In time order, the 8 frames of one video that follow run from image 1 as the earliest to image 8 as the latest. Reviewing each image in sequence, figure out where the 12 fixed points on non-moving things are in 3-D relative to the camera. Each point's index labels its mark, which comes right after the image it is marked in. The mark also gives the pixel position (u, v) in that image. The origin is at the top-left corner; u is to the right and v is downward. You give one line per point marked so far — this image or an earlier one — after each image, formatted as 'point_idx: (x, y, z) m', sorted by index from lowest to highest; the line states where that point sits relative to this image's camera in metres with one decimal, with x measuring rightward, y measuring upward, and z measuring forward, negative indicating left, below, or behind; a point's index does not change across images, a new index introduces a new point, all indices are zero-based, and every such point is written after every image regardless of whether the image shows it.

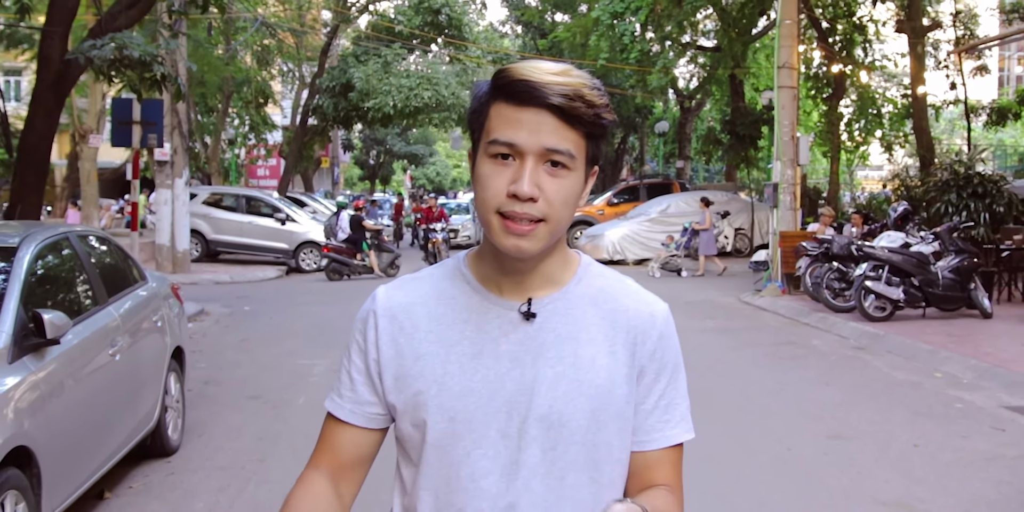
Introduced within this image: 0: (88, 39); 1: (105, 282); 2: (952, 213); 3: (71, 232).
0: (-4.3, +2.2, +9.3) m
1: (-2.5, -0.2, +5.6) m
2: (+5.7, +0.6, +12.0) m
3: (-2.7, +0.2, +5.6) m
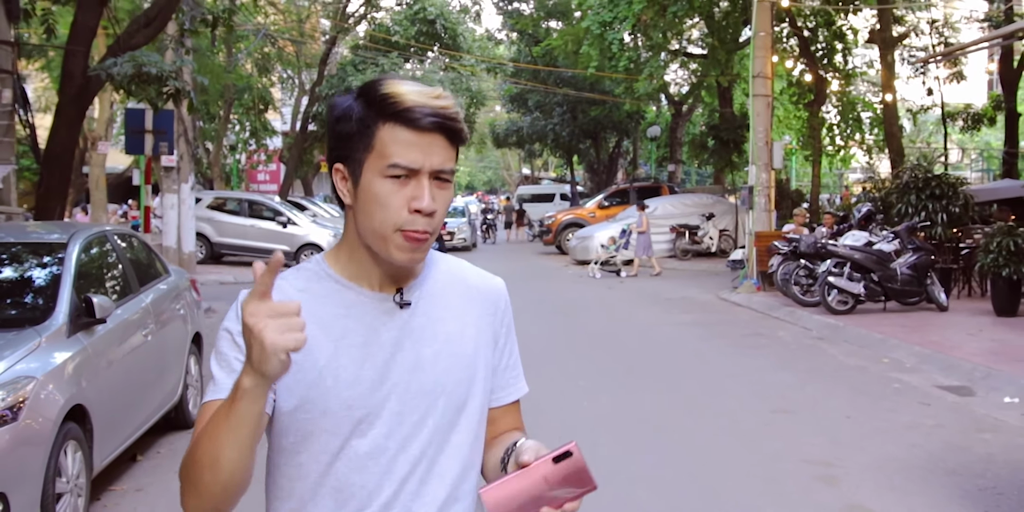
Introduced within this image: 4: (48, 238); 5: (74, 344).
0: (-4.4, +2.2, +10.1) m
1: (-2.6, -0.2, +6.4) m
2: (+5.5, +0.6, +12.8) m
3: (-2.8, +0.2, +6.4) m
4: (-3.0, +0.1, +6.0) m
5: (-2.3, -0.5, +4.8) m
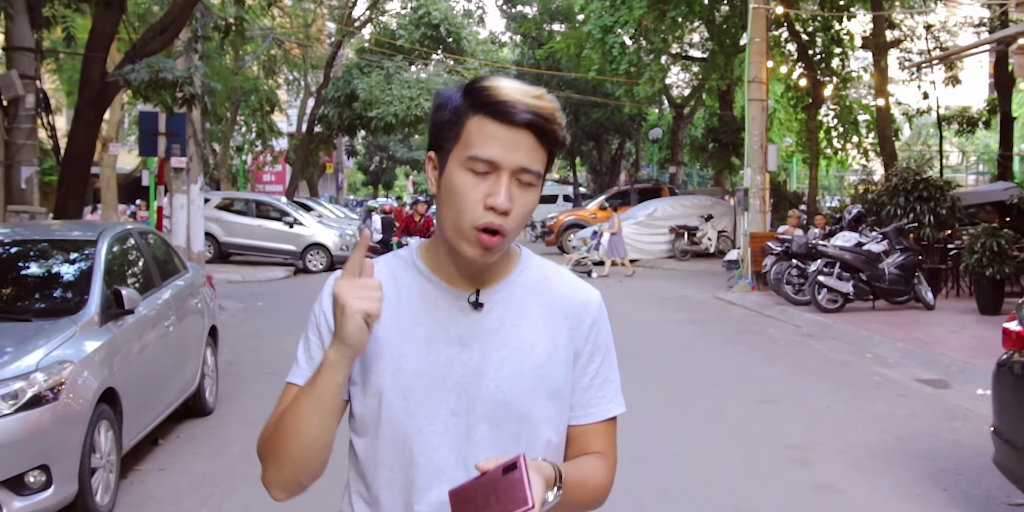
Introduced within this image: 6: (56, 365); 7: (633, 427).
0: (-4.4, +2.2, +10.5) m
1: (-2.6, -0.1, +6.8) m
2: (+5.5, +0.6, +13.1) m
3: (-2.8, +0.2, +6.8) m
4: (-3.0, +0.1, +6.4) m
5: (-2.3, -0.4, +5.2) m
6: (-2.2, -0.5, +4.5) m
7: (+0.9, -1.2, +6.7) m
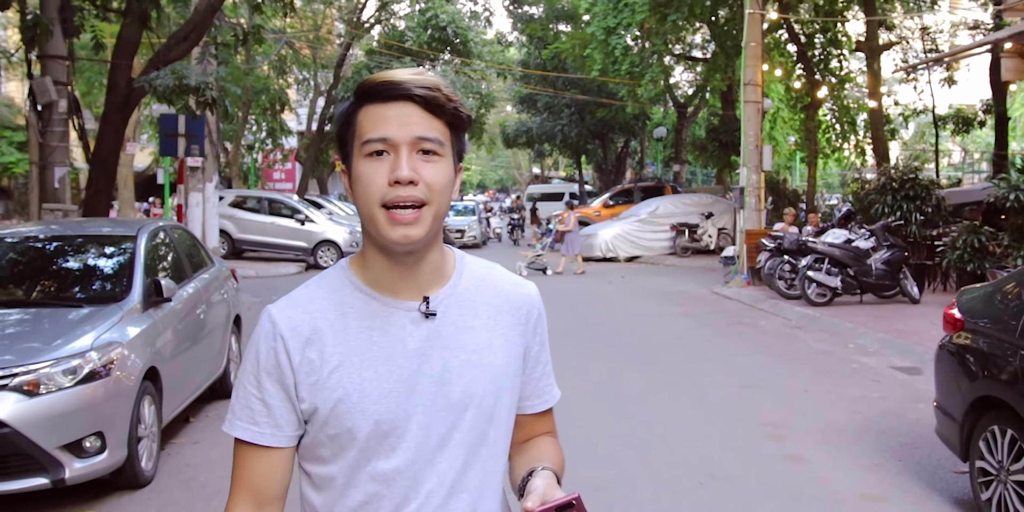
0: (-4.4, +2.3, +11.2) m
1: (-2.6, -0.1, +7.4) m
2: (+5.6, +0.6, +13.7) m
3: (-2.8, +0.2, +7.4) m
4: (-3.0, +0.2, +7.0) m
5: (-2.3, -0.4, +5.8) m
6: (-2.3, -0.5, +5.1) m
7: (+0.9, -1.2, +7.2) m
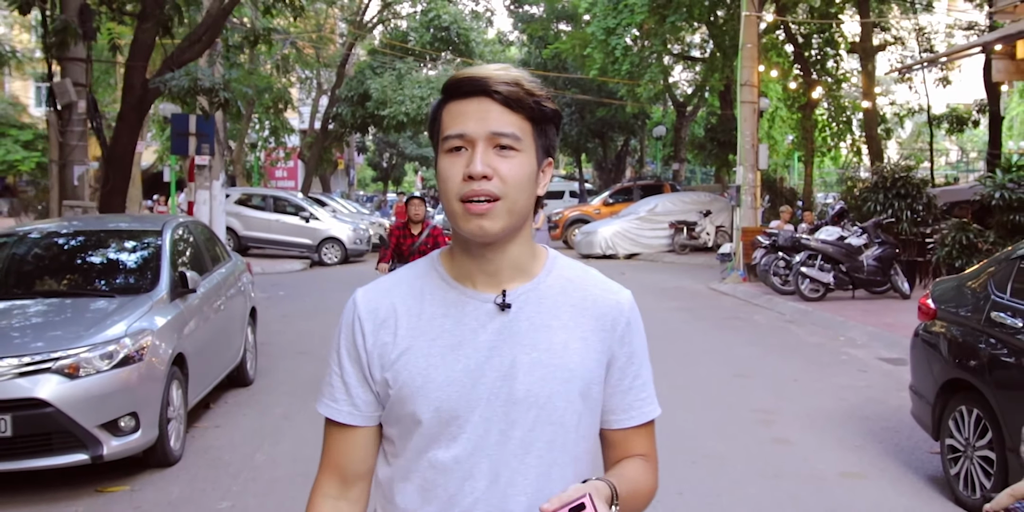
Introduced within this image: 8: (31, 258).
0: (-4.4, +2.3, +11.5) m
1: (-2.6, 0.0, +7.7) m
2: (+5.6, +0.7, +14.0) m
3: (-2.8, +0.3, +7.8) m
4: (-3.0, +0.2, +7.4) m
5: (-2.3, -0.3, +6.2) m
6: (-2.2, -0.4, +5.5) m
7: (+0.9, -1.2, +7.6) m
8: (-3.8, 0.0, +7.0) m
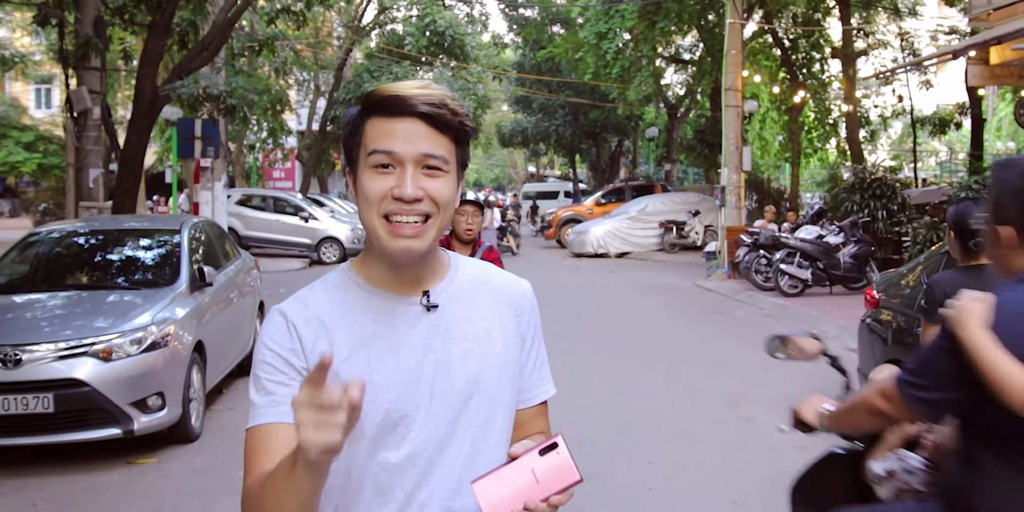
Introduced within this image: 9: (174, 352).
0: (-4.5, +2.4, +12.1) m
1: (-2.7, 0.0, +8.3) m
2: (+5.5, +0.7, +14.7) m
3: (-2.9, +0.3, +8.4) m
4: (-3.1, +0.2, +8.0) m
5: (-2.4, -0.3, +6.8) m
6: (-2.3, -0.4, +6.1) m
7: (+0.8, -1.1, +8.2) m
8: (-3.8, 0.0, +7.6) m
9: (-2.2, -0.6, +6.0) m
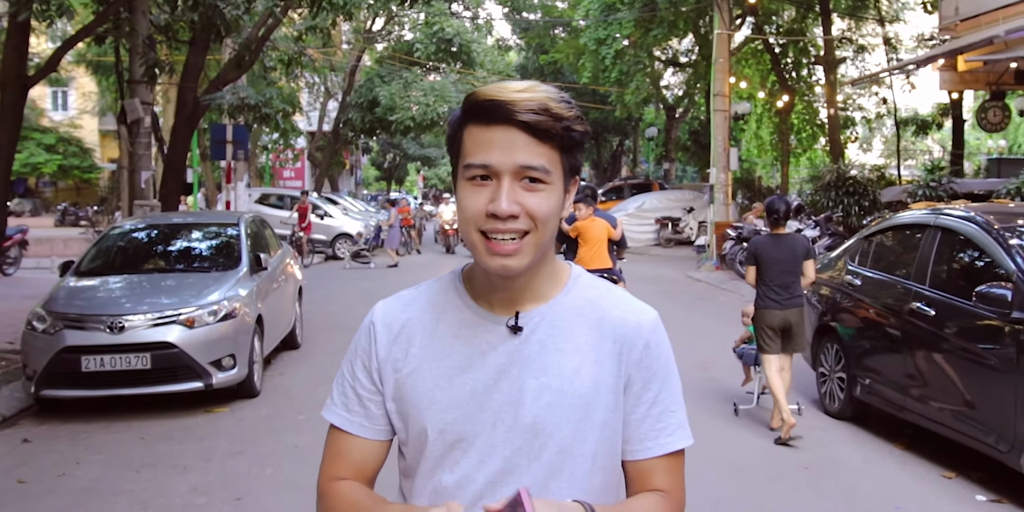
0: (-4.4, +2.5, +13.5) m
1: (-2.6, +0.1, +9.7) m
2: (+5.6, +0.9, +16.0) m
3: (-2.8, +0.4, +9.7) m
4: (-3.1, +0.3, +9.3) m
5: (-2.3, -0.2, +8.1) m
6: (-2.3, -0.3, +7.5) m
7: (+0.9, -1.0, +9.6) m
8: (-3.8, +0.1, +9.0) m
9: (-2.2, -0.5, +7.4) m
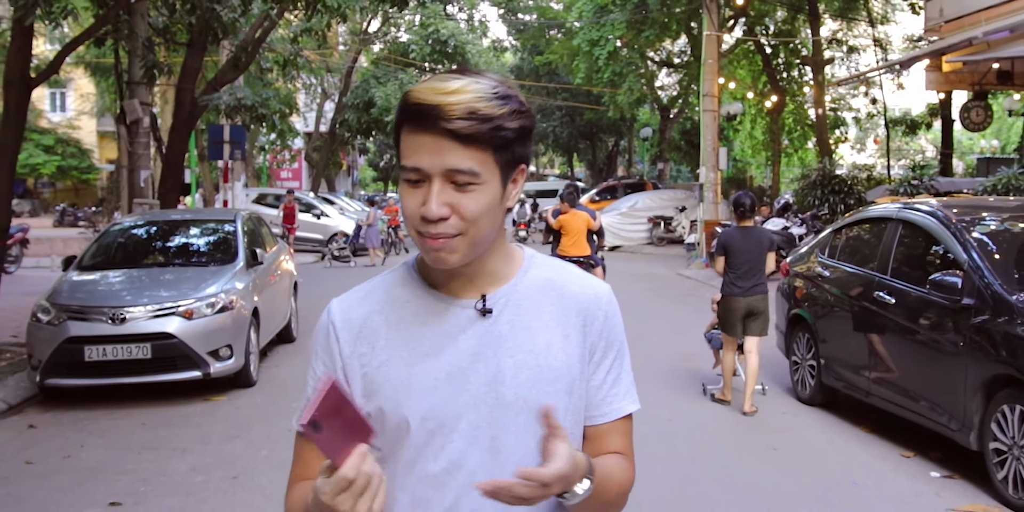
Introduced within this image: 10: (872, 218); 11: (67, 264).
0: (-4.5, +2.5, +13.7) m
1: (-2.7, +0.1, +10.0) m
2: (+5.5, +0.9, +16.3) m
3: (-2.9, +0.5, +10.0) m
4: (-3.2, +0.4, +9.6) m
5: (-2.4, -0.2, +8.4) m
6: (-2.4, -0.3, +7.8) m
7: (+0.8, -1.0, +9.9) m
8: (-3.9, +0.1, +9.3) m
9: (-2.3, -0.5, +7.7) m
10: (+2.7, +0.3, +6.8) m
11: (-4.4, -0.1, +9.1) m
